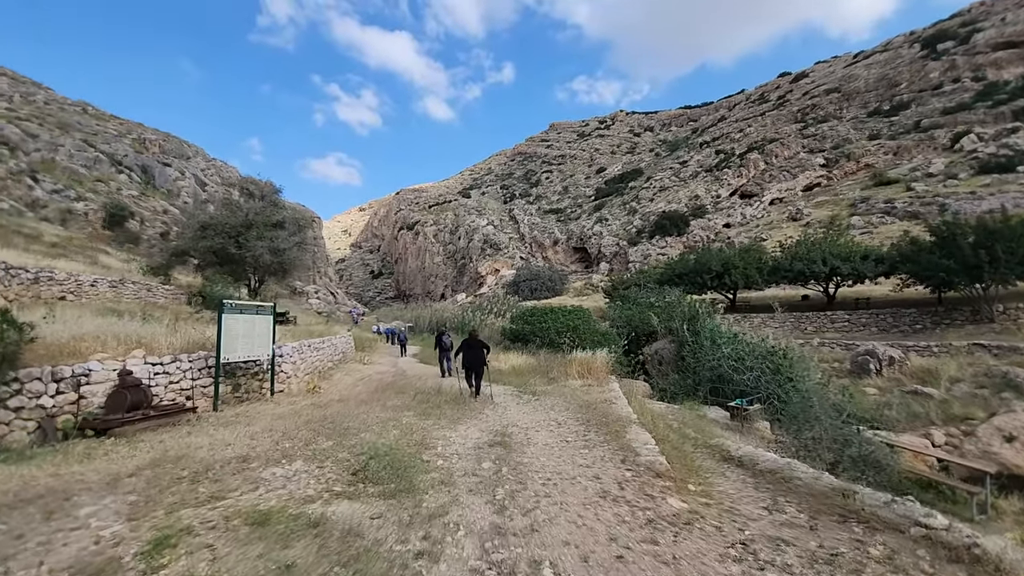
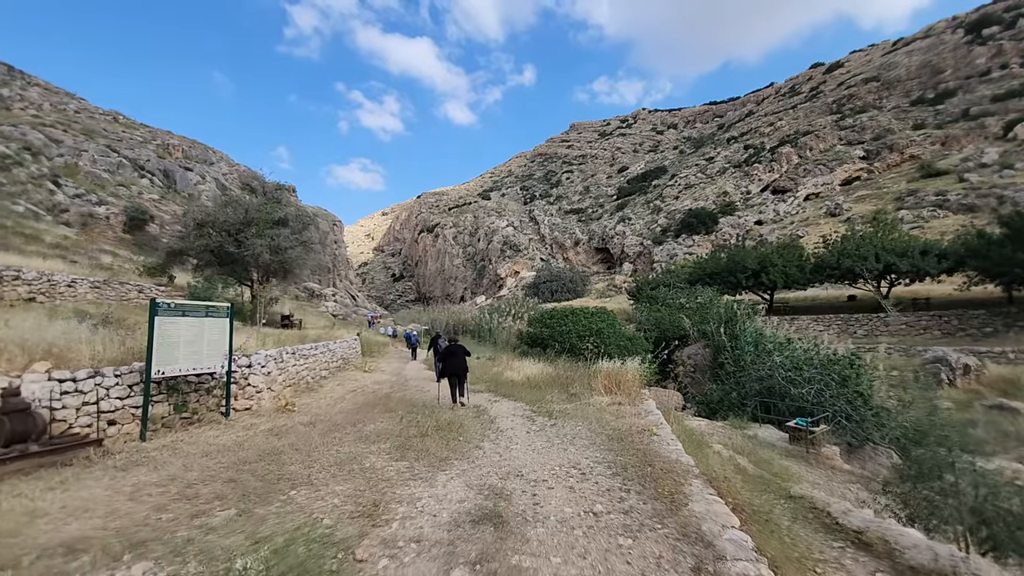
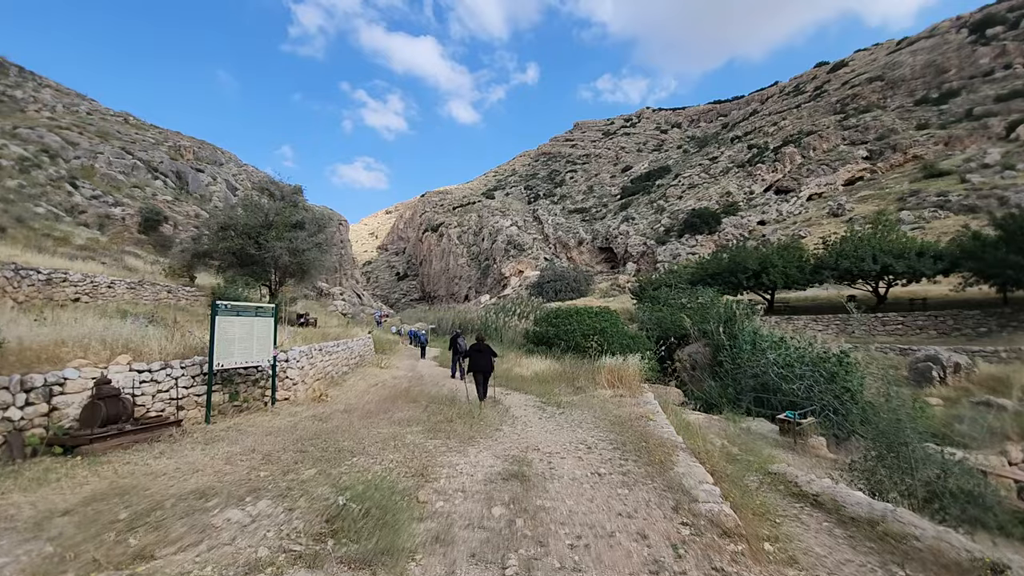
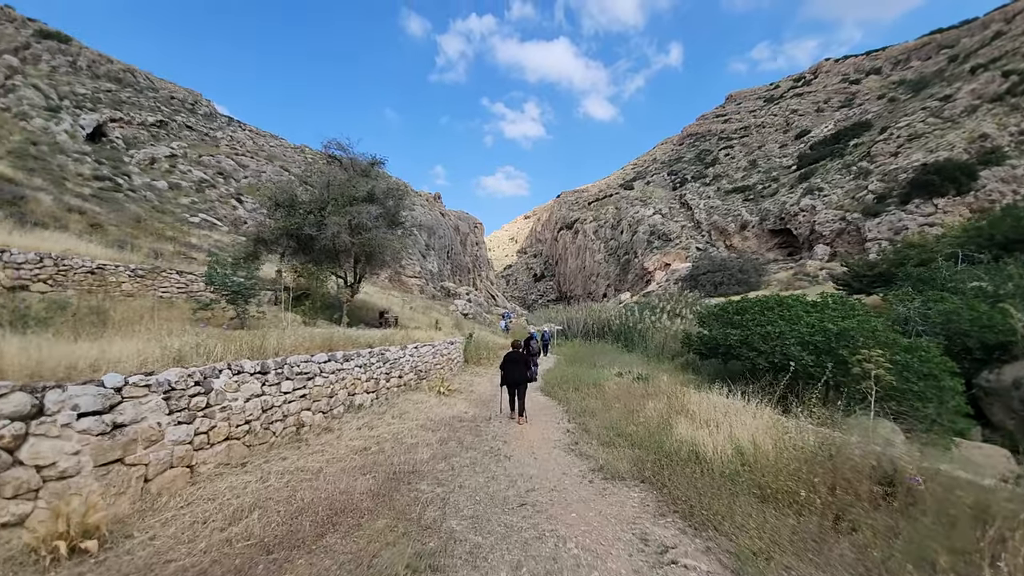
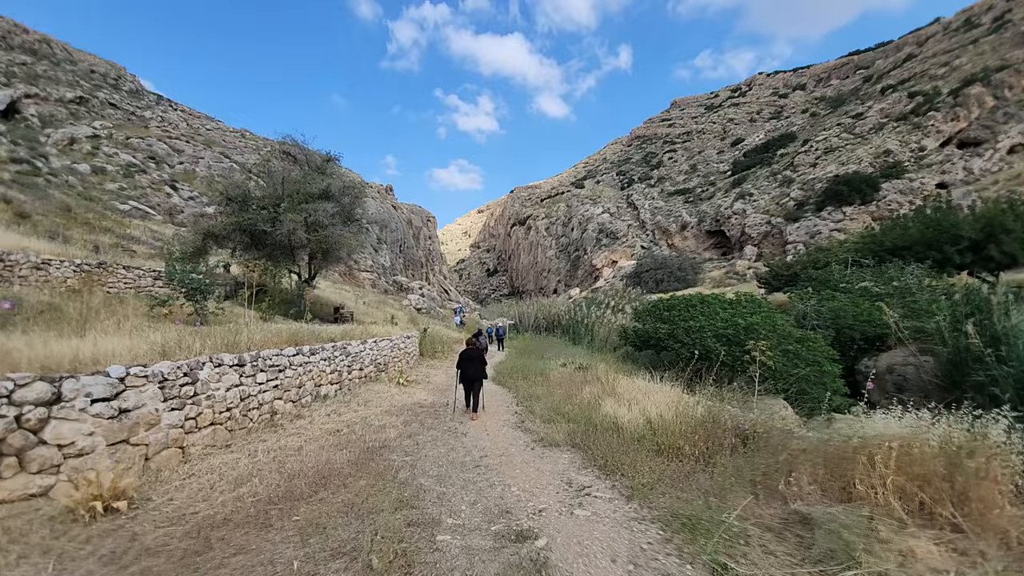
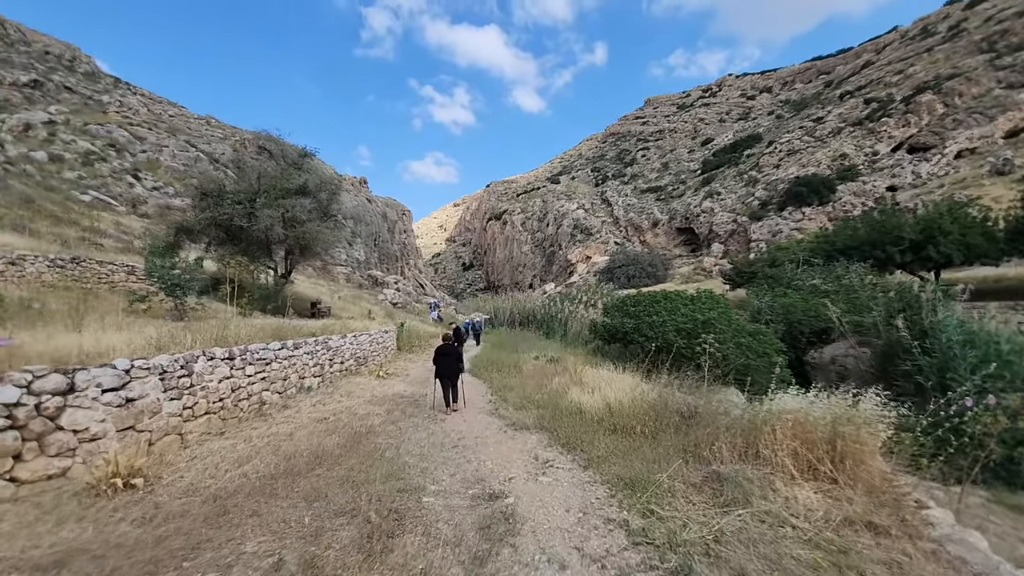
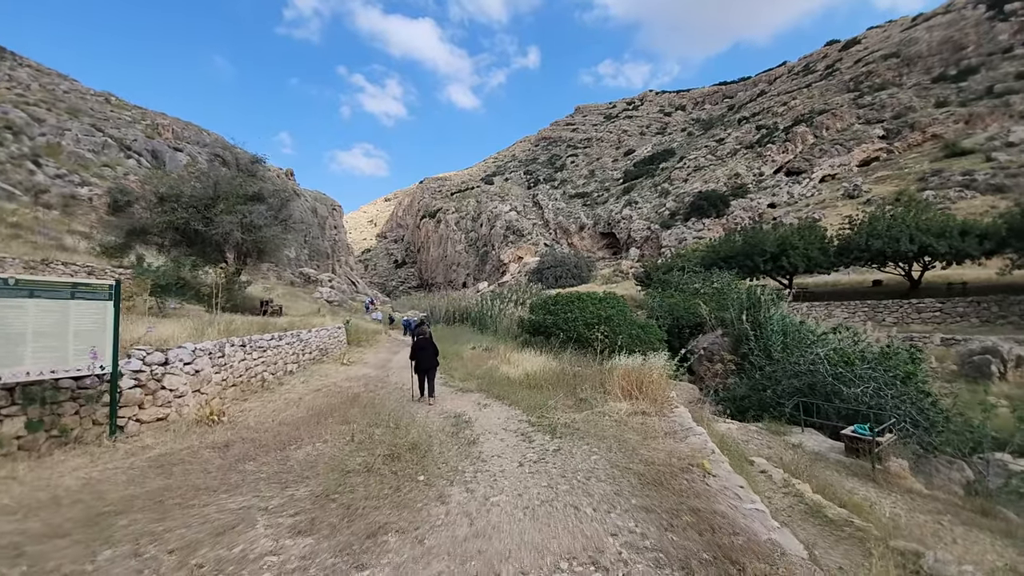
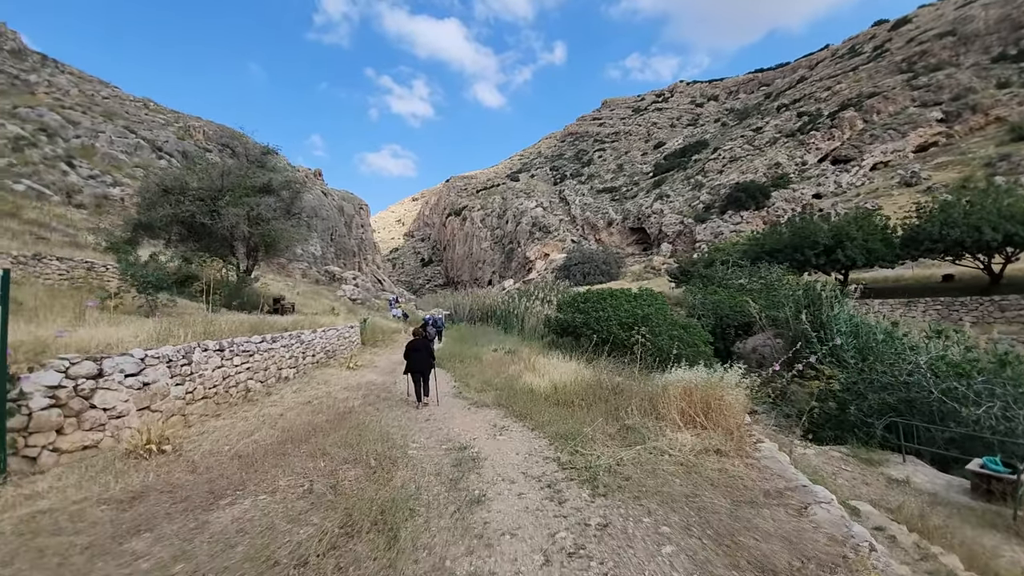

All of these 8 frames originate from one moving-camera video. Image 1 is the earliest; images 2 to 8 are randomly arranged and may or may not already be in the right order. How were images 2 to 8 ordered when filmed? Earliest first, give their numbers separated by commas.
3, 2, 7, 8, 6, 5, 4
